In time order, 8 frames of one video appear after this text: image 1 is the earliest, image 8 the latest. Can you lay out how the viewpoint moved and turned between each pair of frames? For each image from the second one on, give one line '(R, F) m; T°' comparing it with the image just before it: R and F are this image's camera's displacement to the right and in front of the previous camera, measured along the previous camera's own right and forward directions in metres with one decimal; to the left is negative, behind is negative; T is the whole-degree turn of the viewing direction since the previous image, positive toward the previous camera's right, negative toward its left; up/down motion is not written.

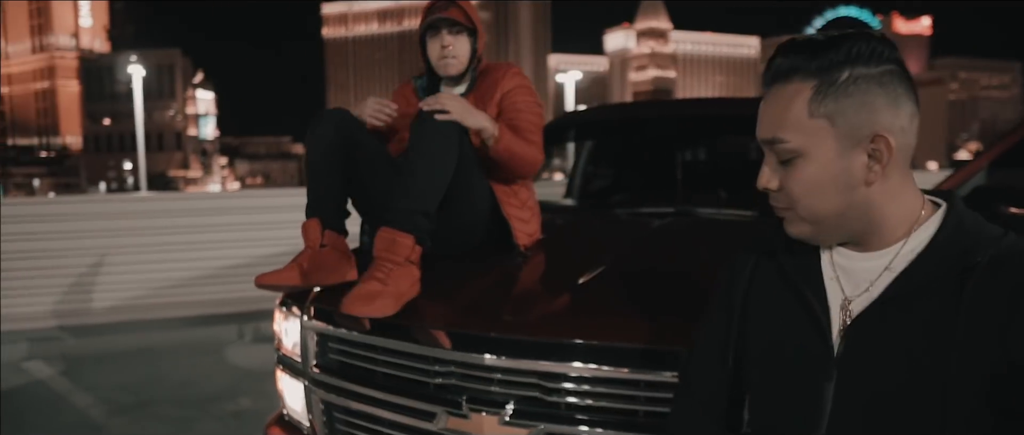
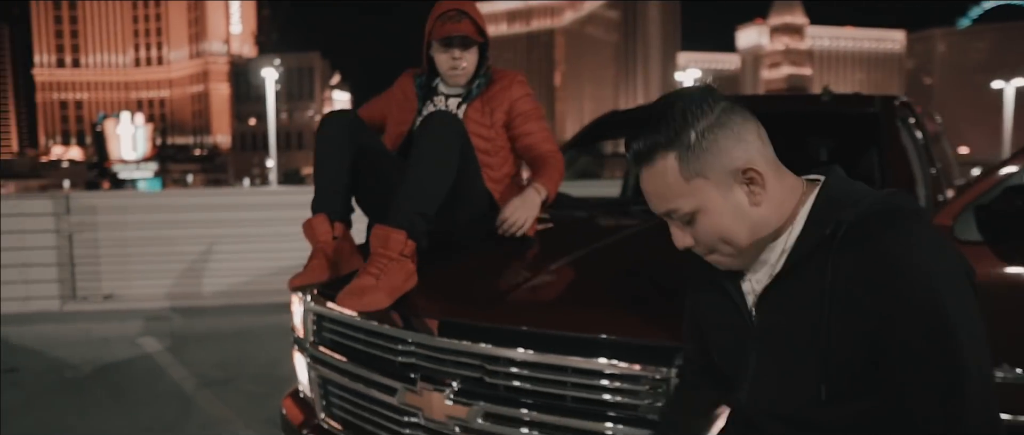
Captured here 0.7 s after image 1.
(+0.5, -0.1) m; -9°
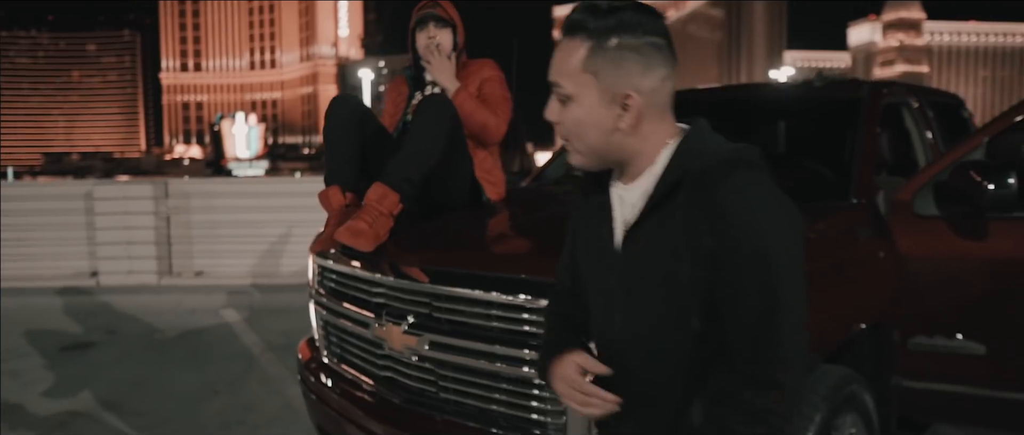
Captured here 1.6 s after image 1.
(+0.5, -0.4) m; -7°
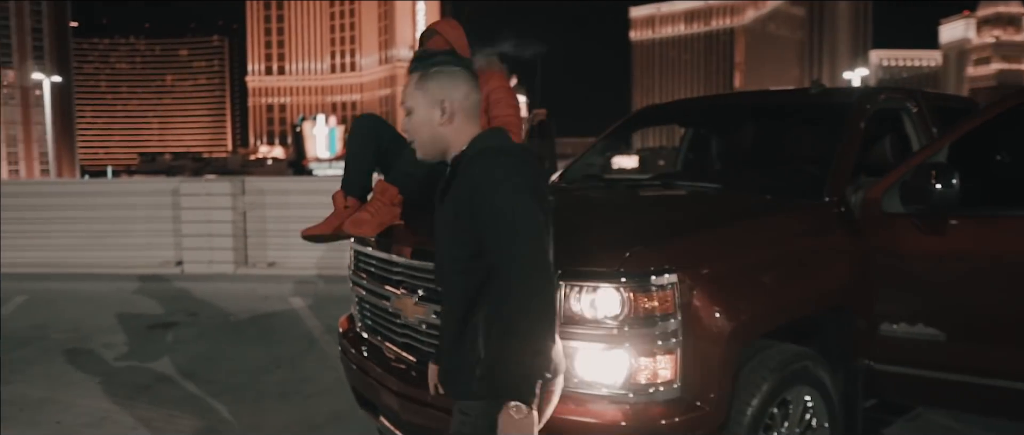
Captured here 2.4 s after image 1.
(+0.3, -0.5) m; -5°
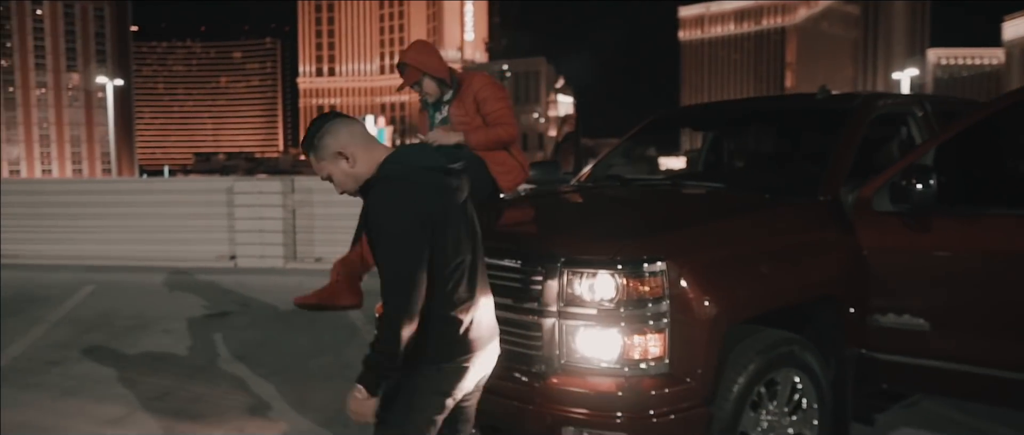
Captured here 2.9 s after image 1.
(+0.1, -0.4) m; -3°
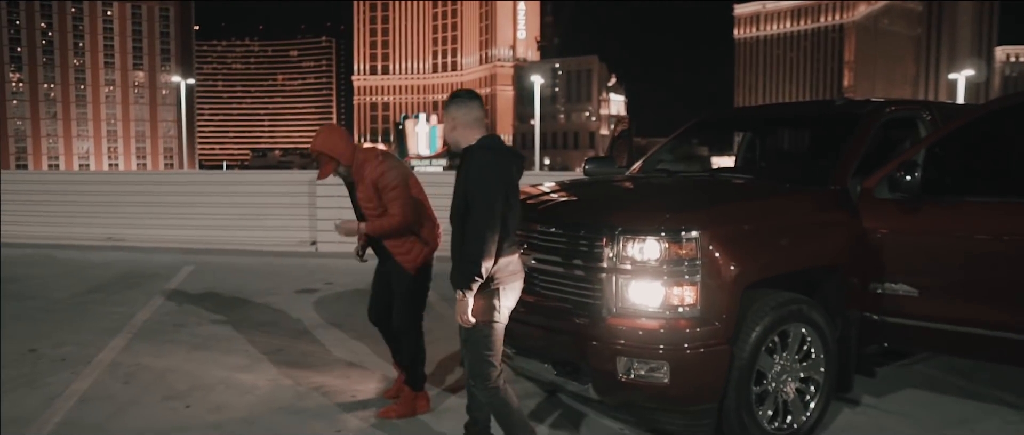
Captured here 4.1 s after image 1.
(-0.1, -1.0) m; -4°
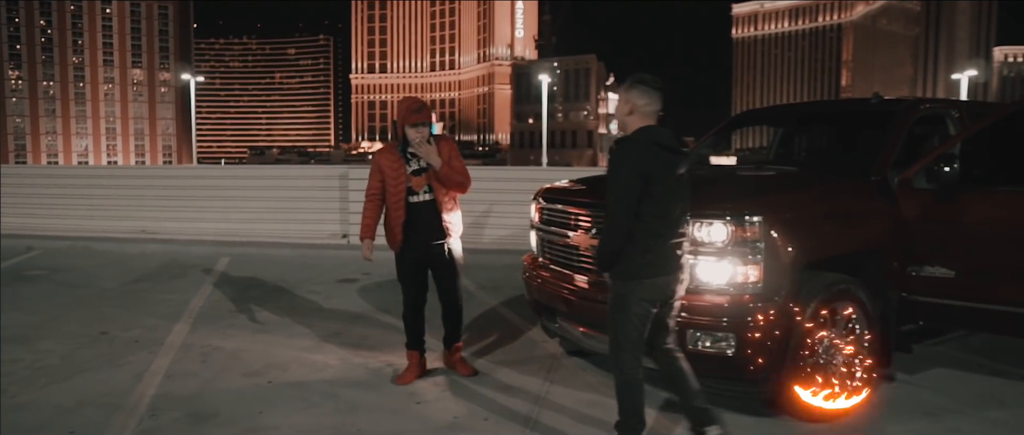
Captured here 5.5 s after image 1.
(-0.5, -0.4) m; 0°
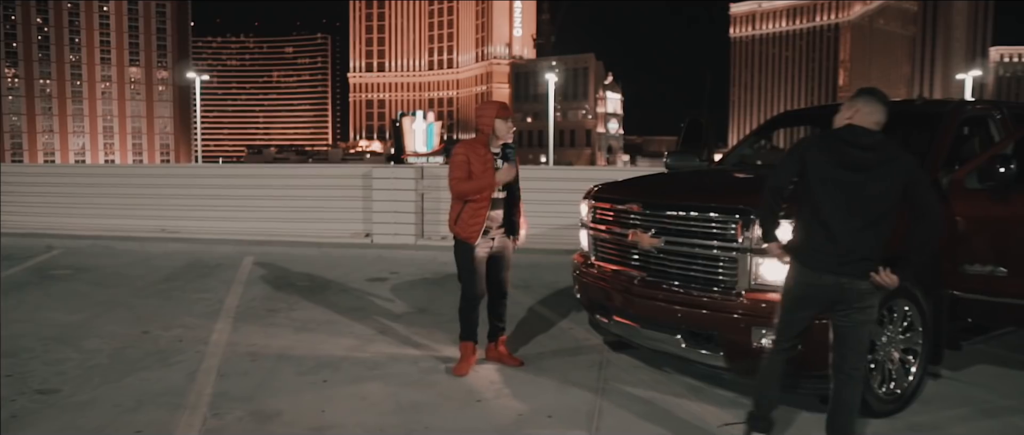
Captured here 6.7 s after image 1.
(-0.4, -0.1) m; 0°
